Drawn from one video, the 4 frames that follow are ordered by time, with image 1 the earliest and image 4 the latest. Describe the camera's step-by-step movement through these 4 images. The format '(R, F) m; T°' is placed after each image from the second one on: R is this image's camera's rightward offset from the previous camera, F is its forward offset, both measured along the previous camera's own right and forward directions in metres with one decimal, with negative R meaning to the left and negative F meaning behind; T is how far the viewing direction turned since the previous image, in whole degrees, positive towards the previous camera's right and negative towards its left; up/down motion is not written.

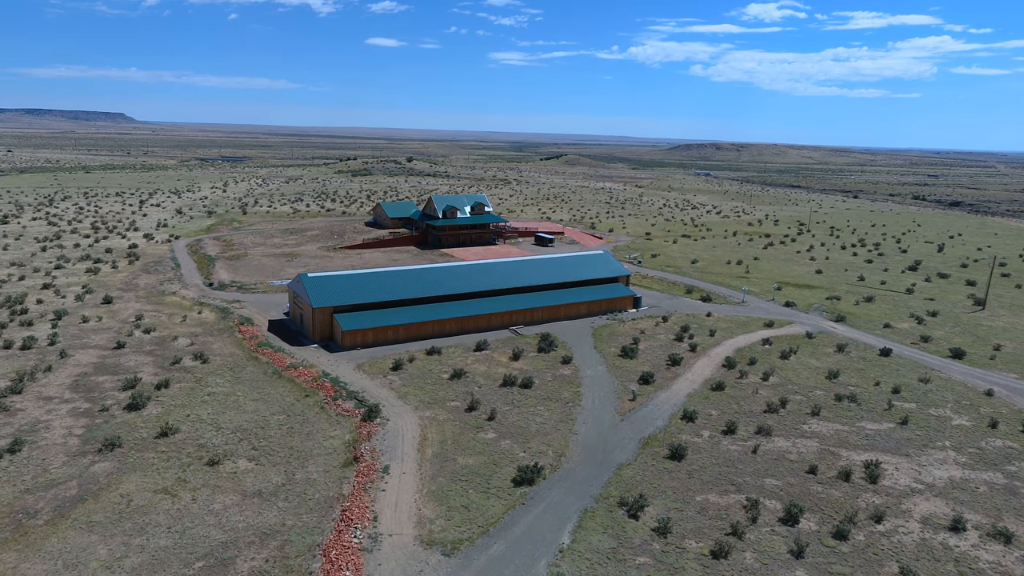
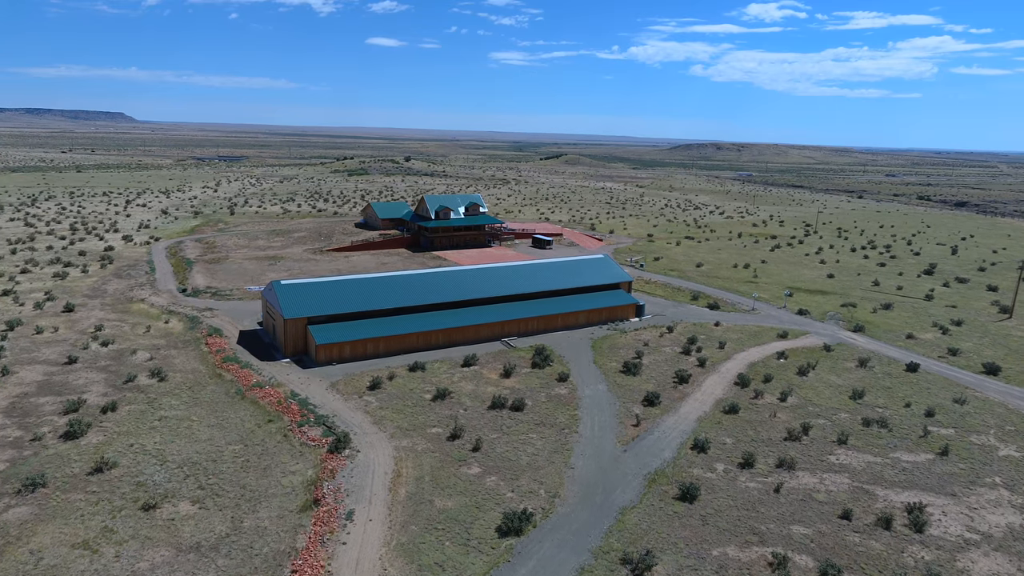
(+0.3, +3.7) m; 0°
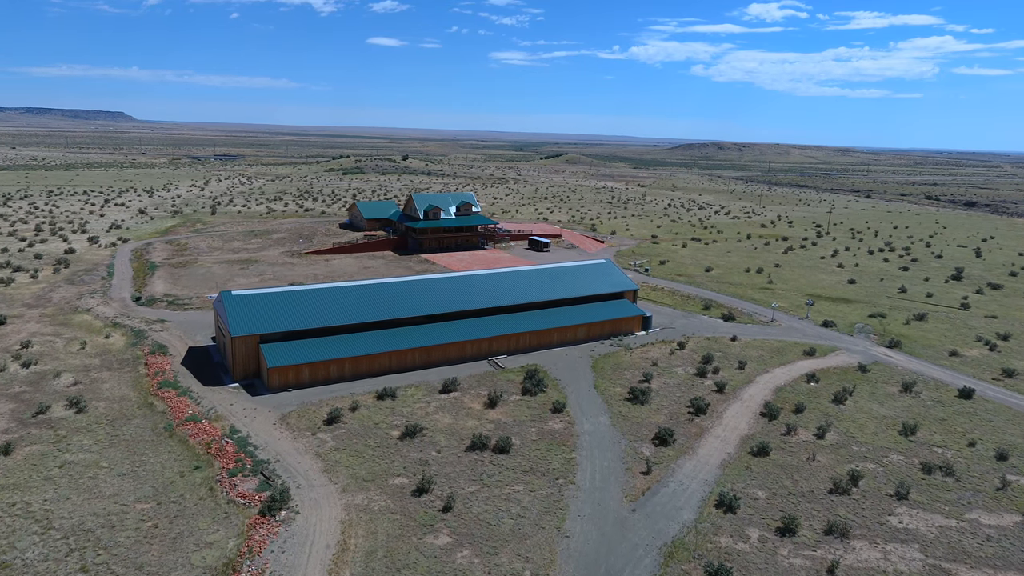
(+0.4, +5.6) m; 0°
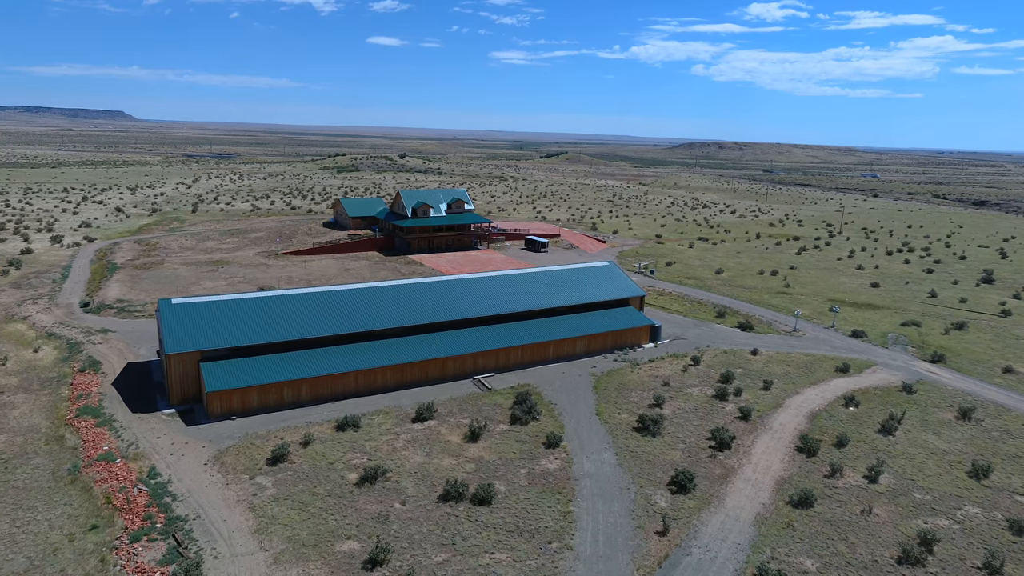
(+0.3, +5.2) m; 0°
